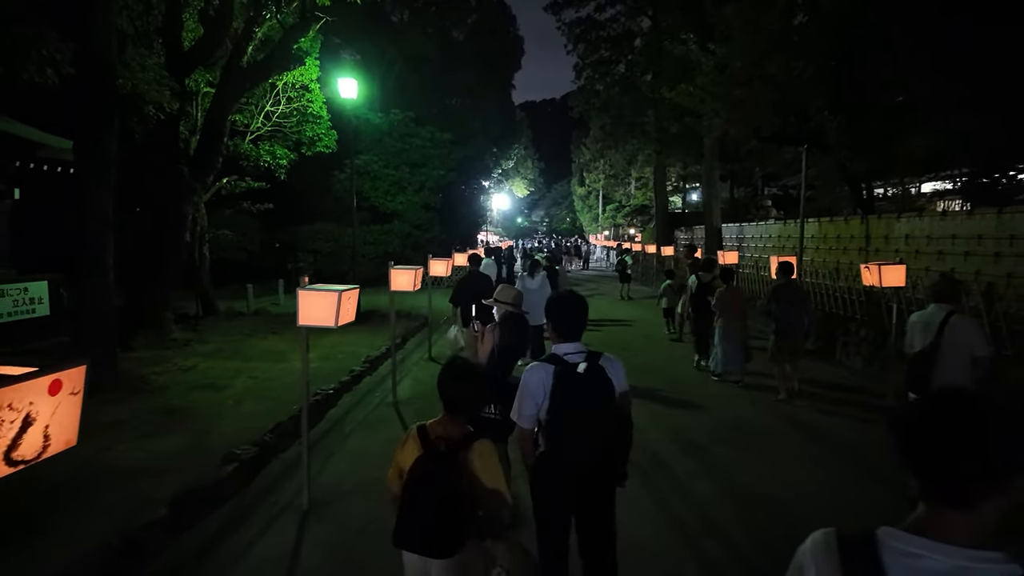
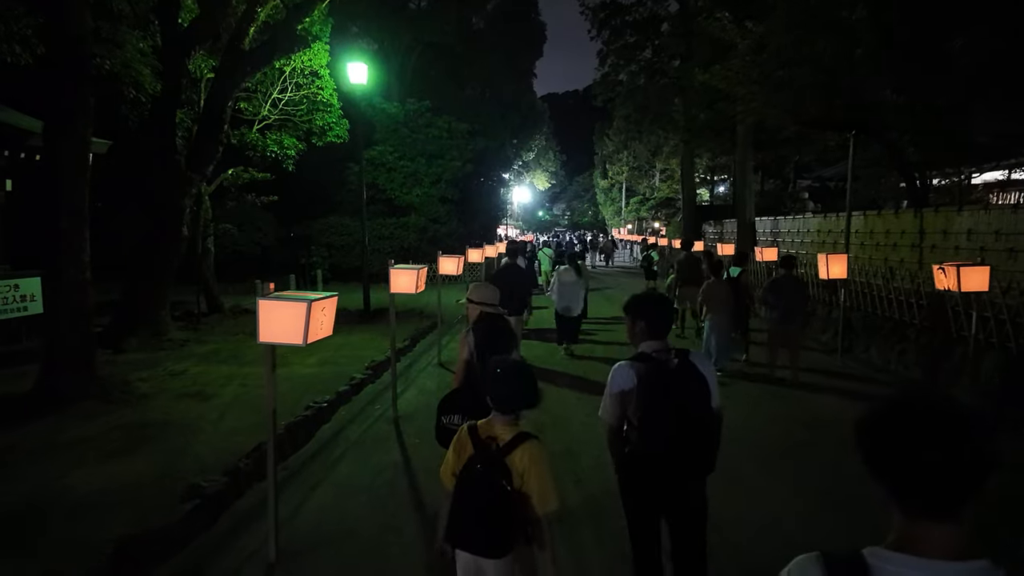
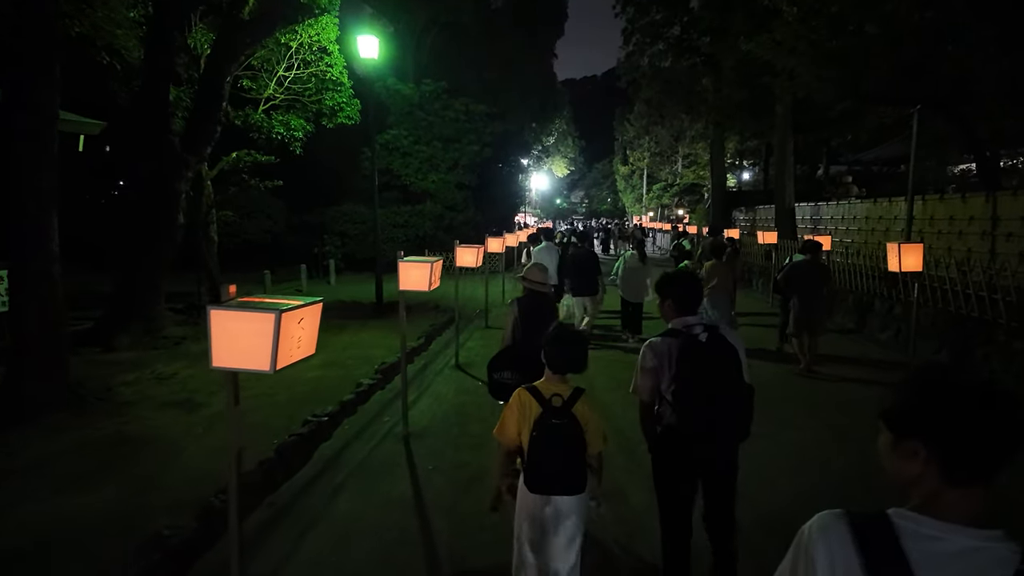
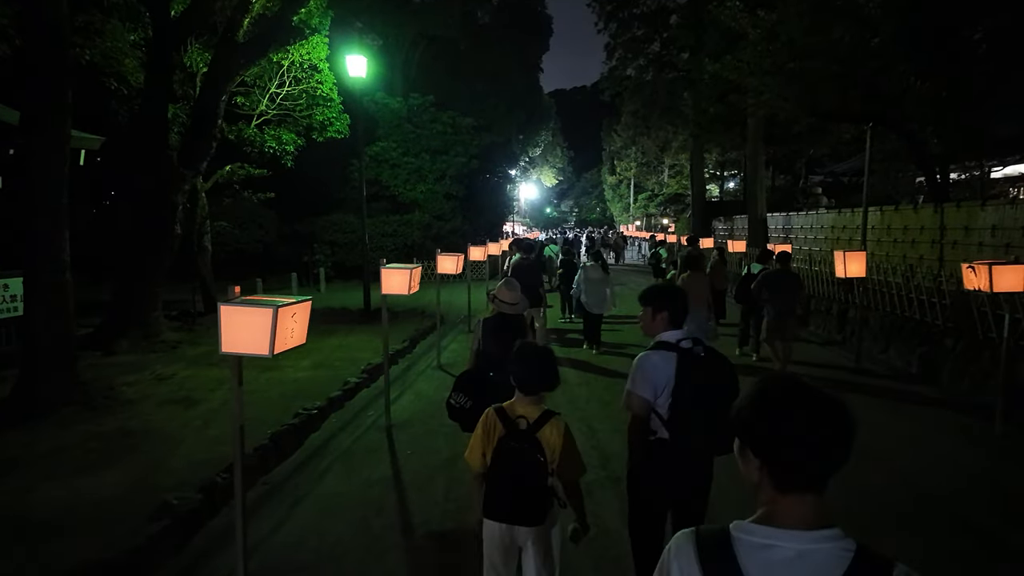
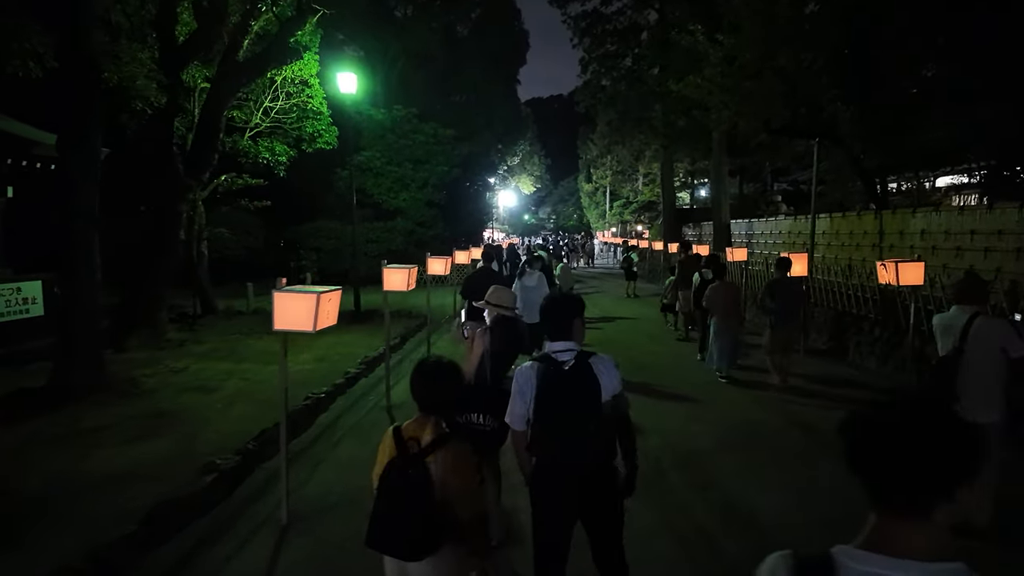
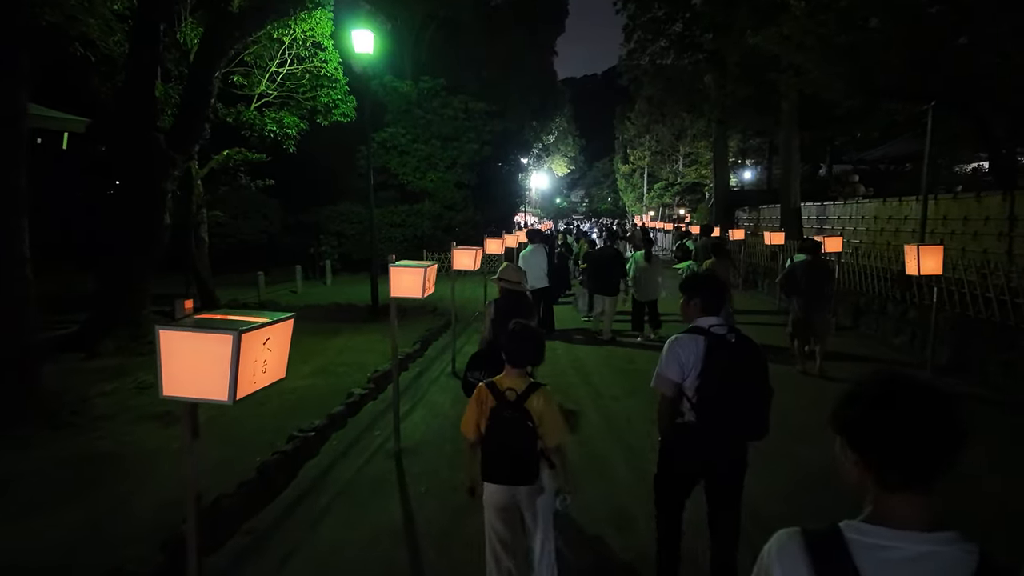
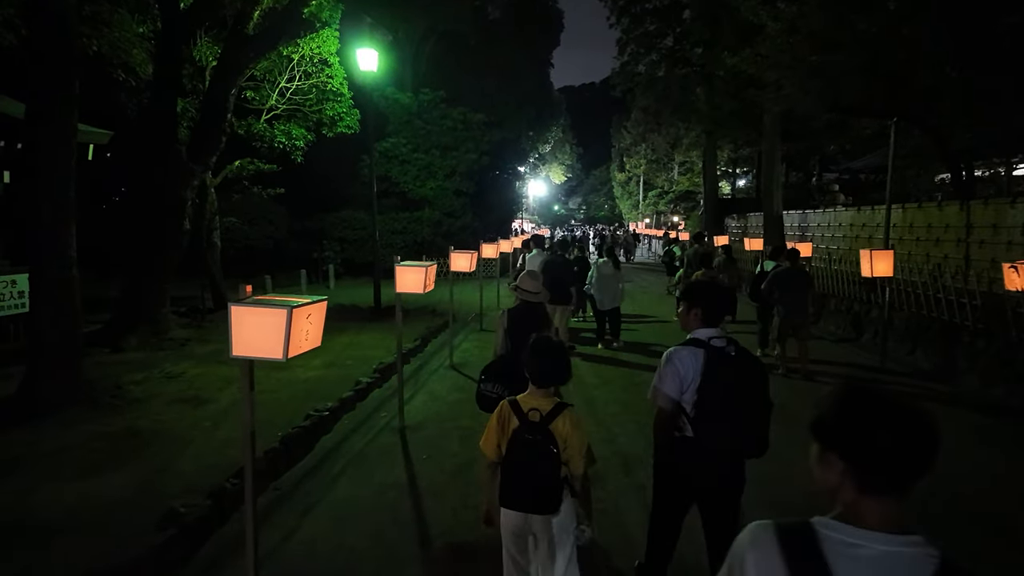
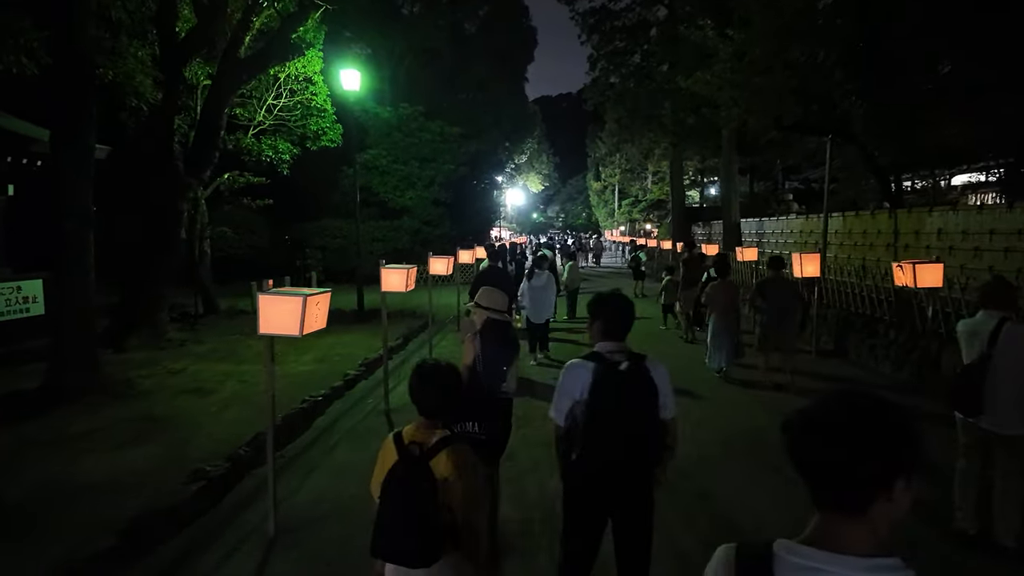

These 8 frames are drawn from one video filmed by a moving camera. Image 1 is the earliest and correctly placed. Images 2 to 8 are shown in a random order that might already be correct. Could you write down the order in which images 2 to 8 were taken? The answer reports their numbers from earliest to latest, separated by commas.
5, 8, 2, 4, 7, 3, 6
